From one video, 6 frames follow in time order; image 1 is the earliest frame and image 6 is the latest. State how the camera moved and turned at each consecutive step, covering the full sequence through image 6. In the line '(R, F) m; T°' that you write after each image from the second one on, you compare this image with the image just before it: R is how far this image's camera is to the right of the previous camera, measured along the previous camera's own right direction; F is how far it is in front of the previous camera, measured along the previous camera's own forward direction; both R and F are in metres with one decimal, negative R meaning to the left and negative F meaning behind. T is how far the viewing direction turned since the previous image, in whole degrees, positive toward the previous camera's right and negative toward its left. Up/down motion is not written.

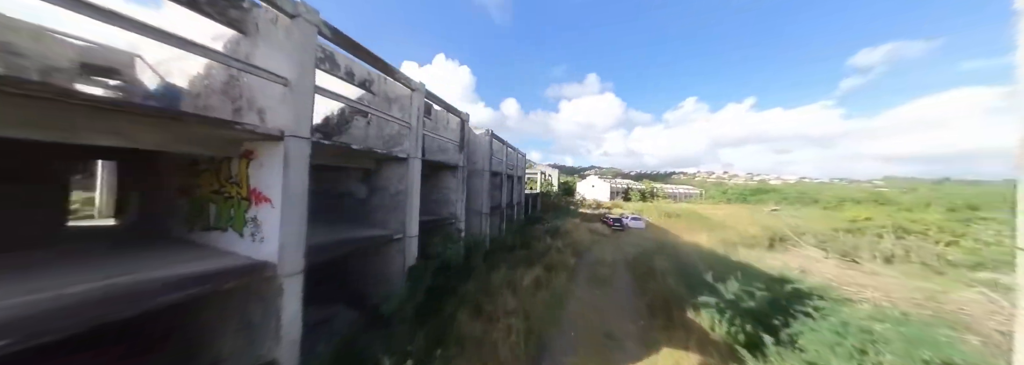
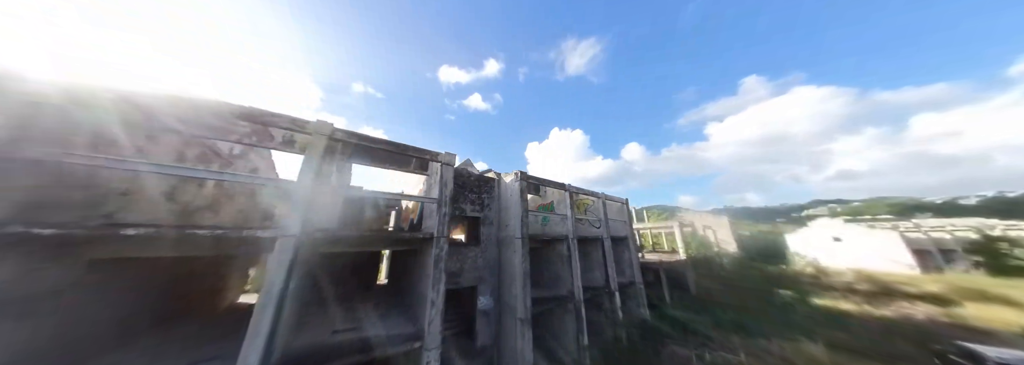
(+2.3, +5.2) m; -35°
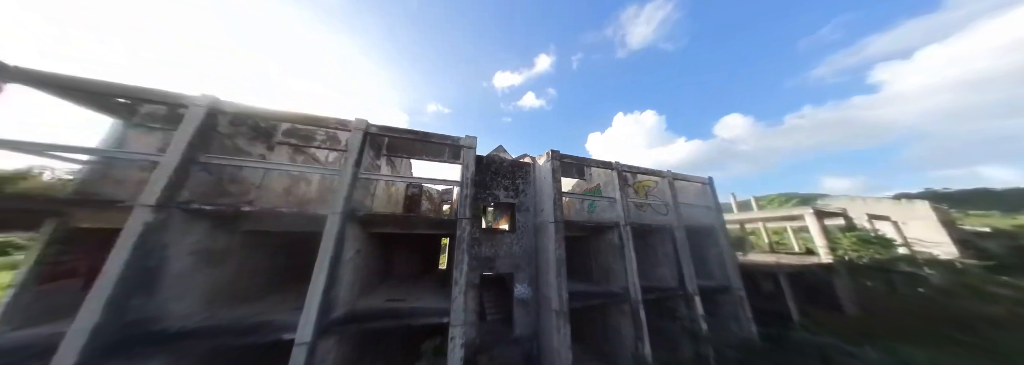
(+0.9, +0.6) m; -17°
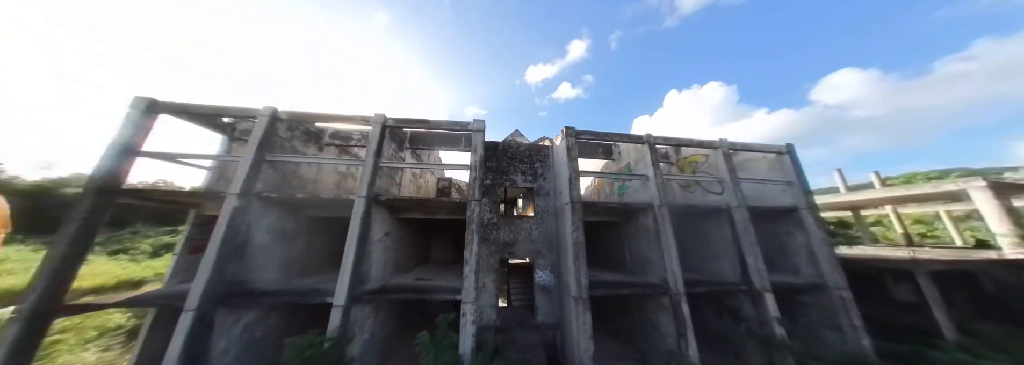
(+0.8, +0.2) m; -11°
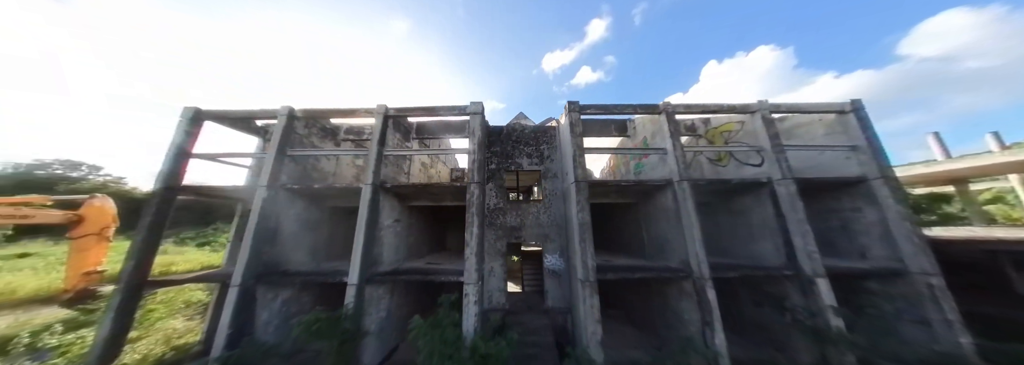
(+0.5, +0.2) m; -6°
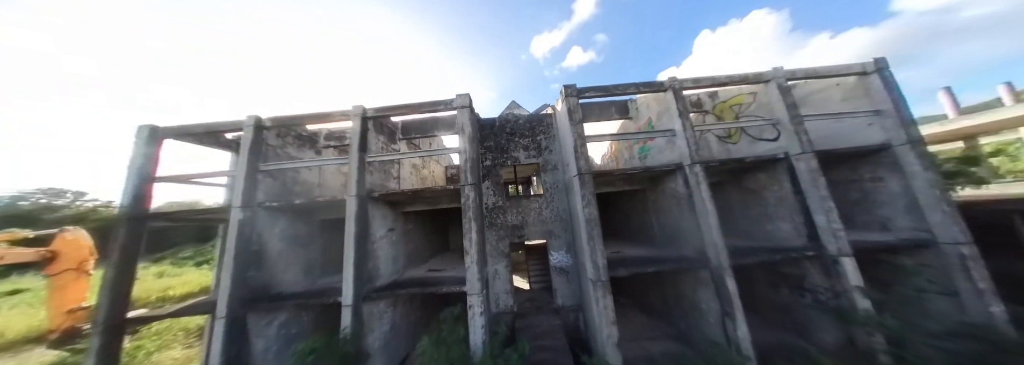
(0.0, +0.4) m; 0°
